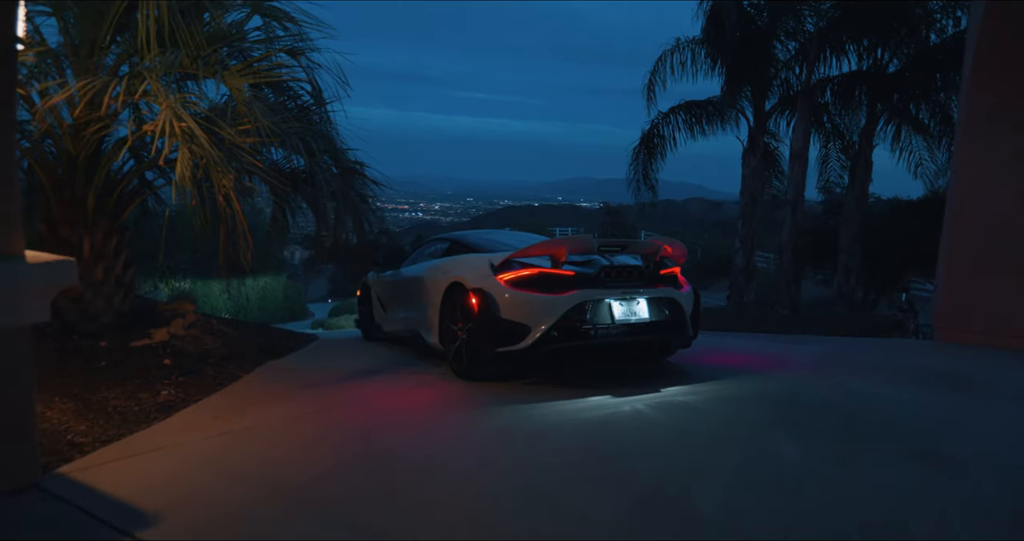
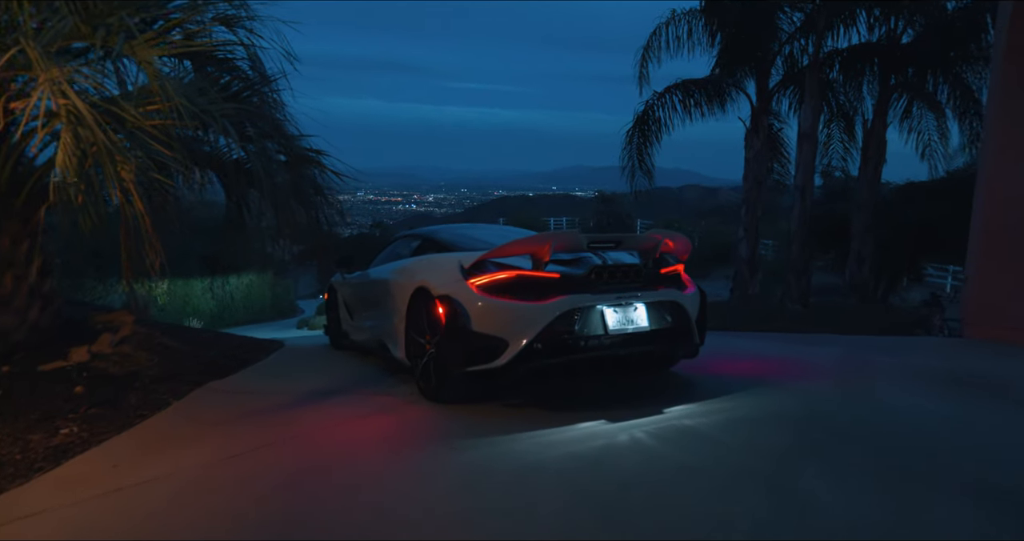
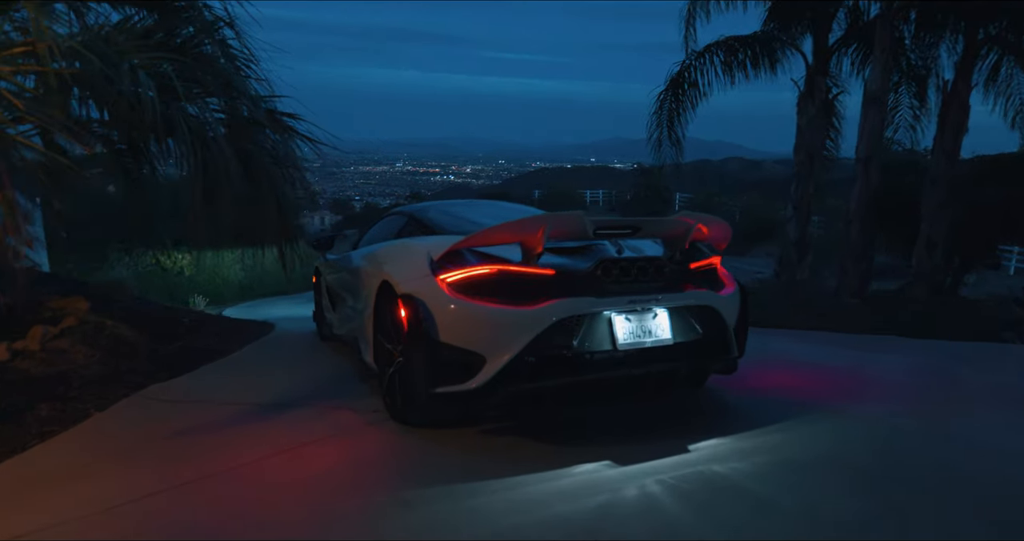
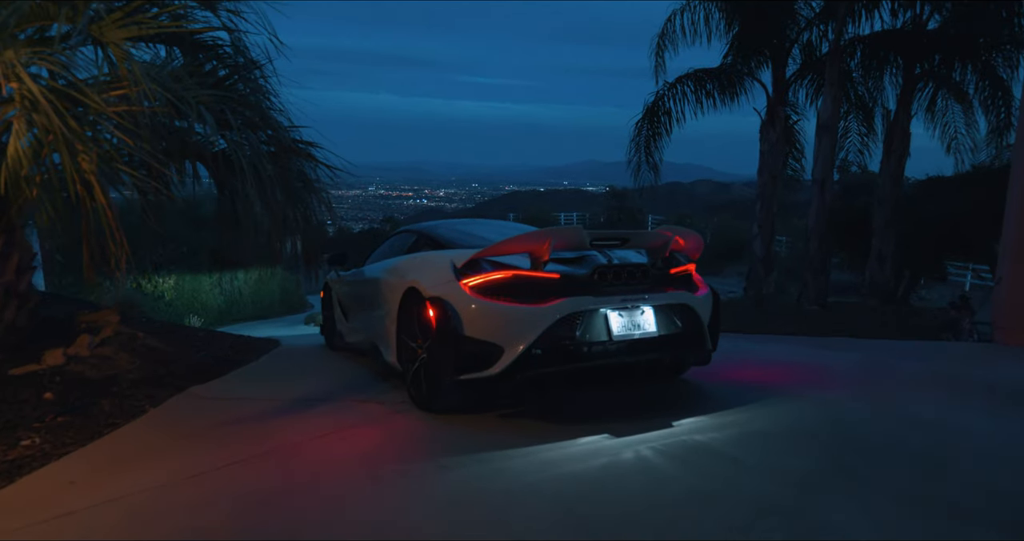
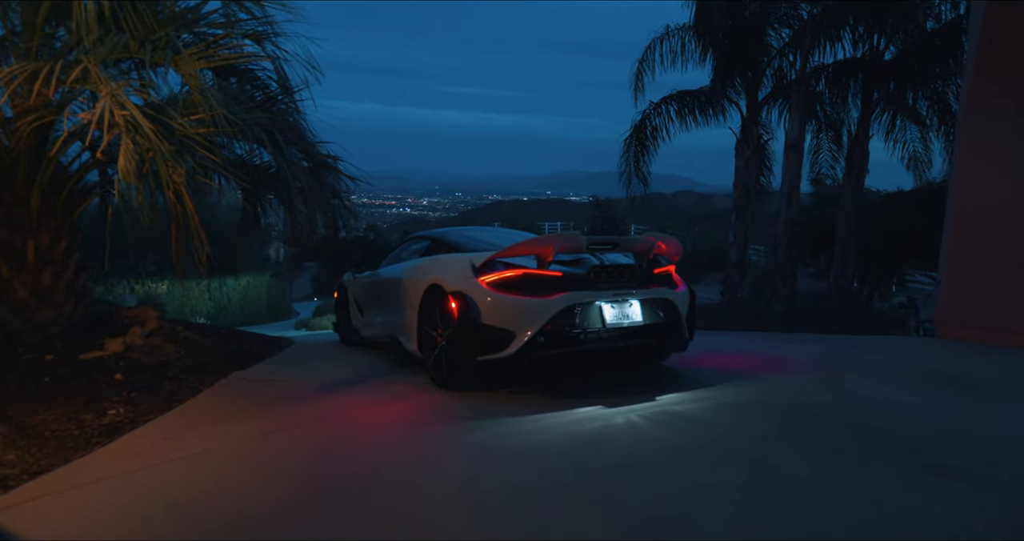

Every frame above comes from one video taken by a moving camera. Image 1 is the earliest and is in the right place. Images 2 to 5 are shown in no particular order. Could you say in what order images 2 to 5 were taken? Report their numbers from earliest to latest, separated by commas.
5, 2, 4, 3
